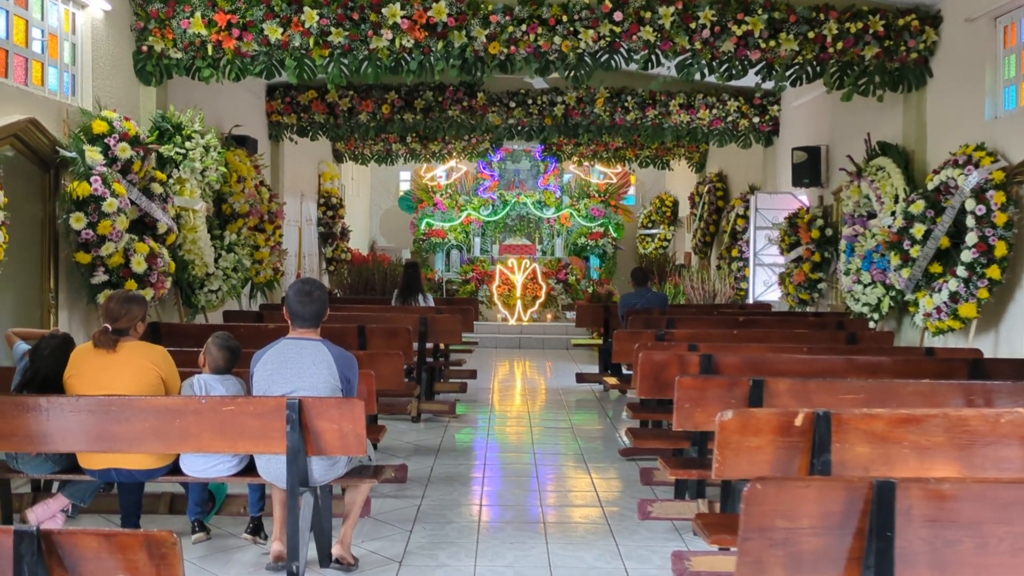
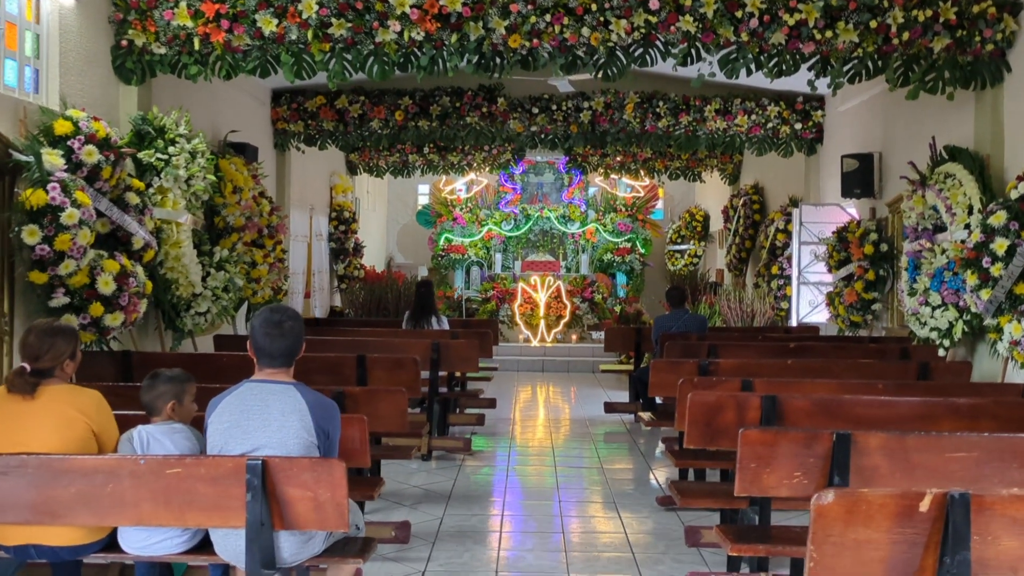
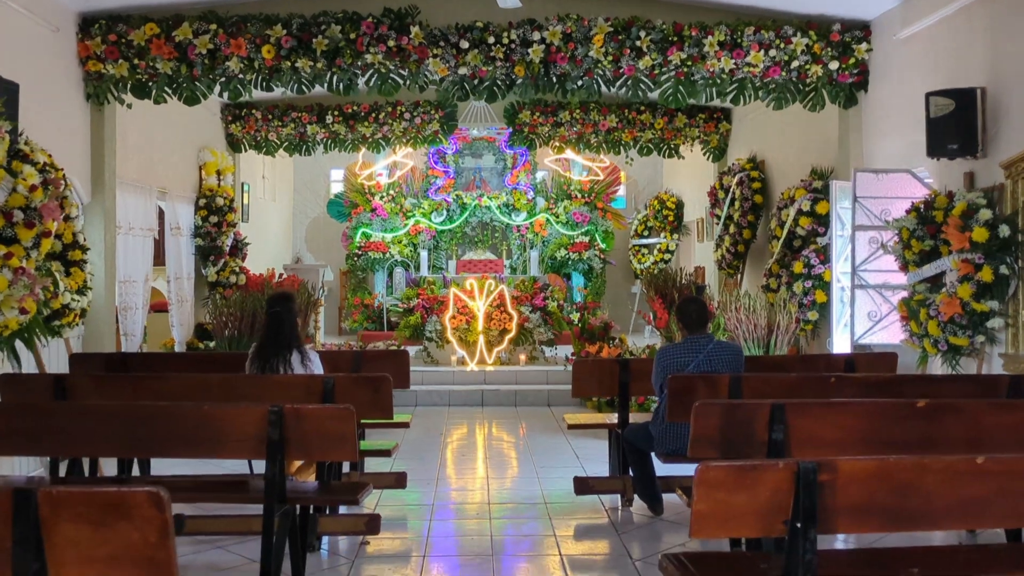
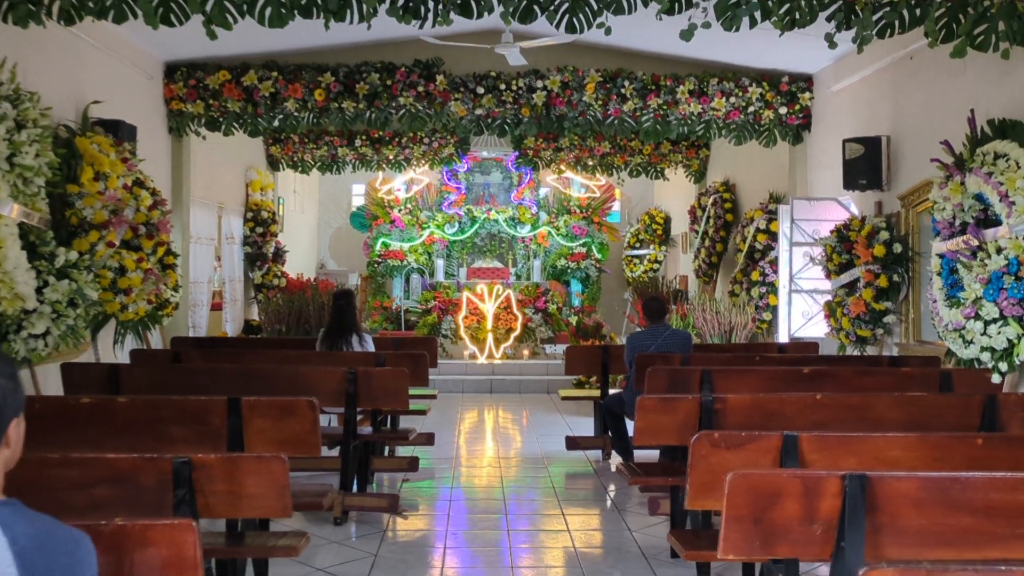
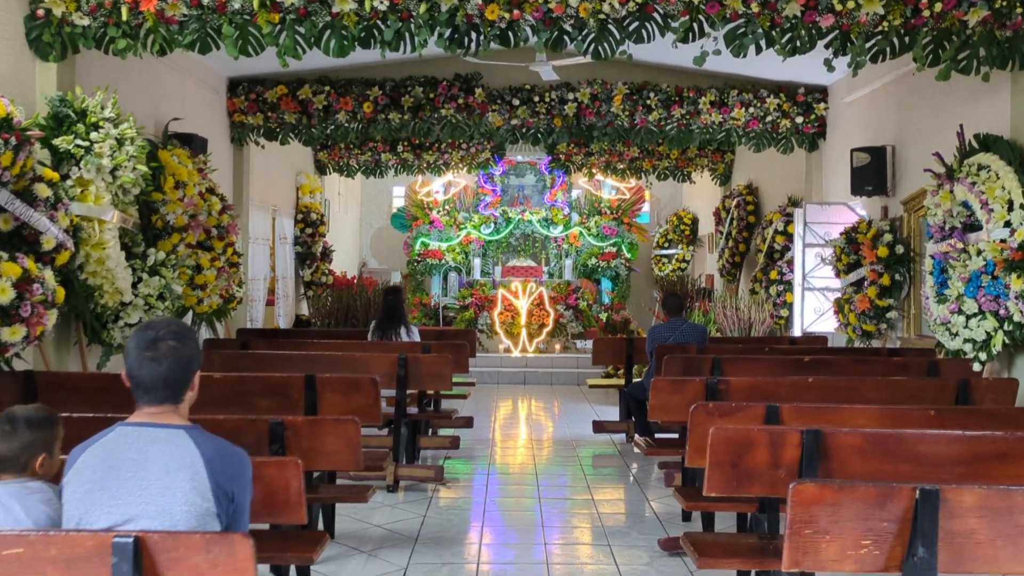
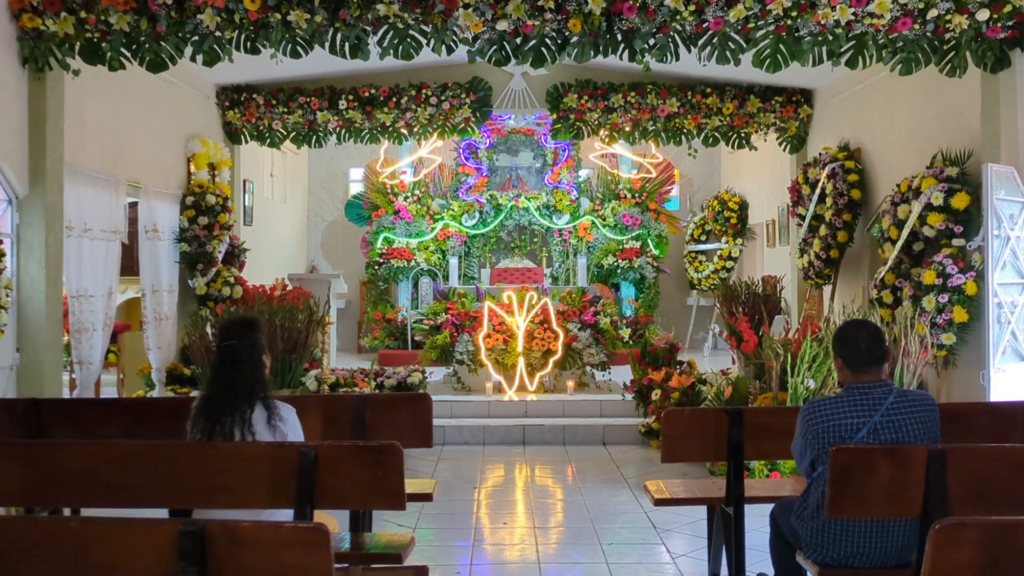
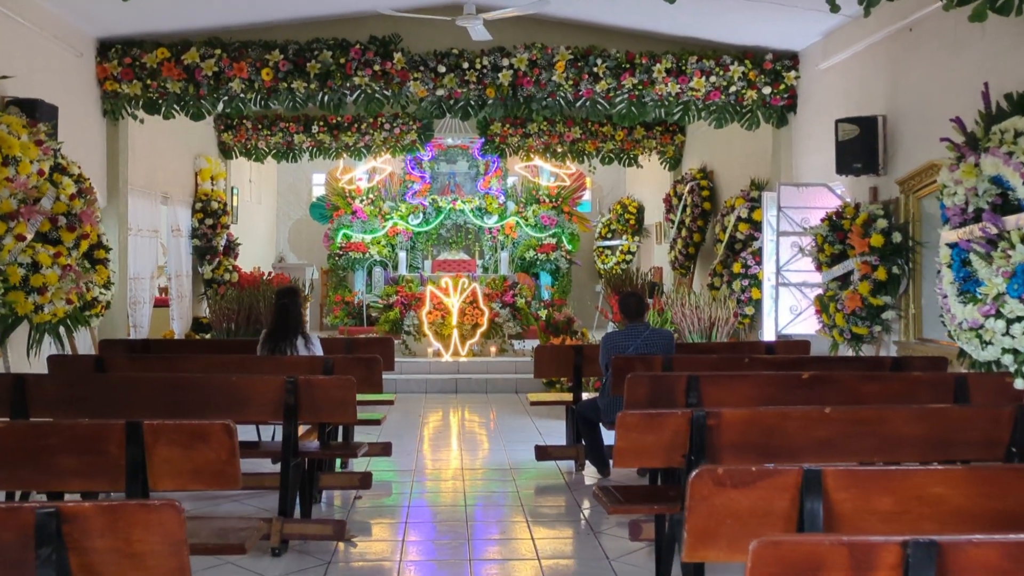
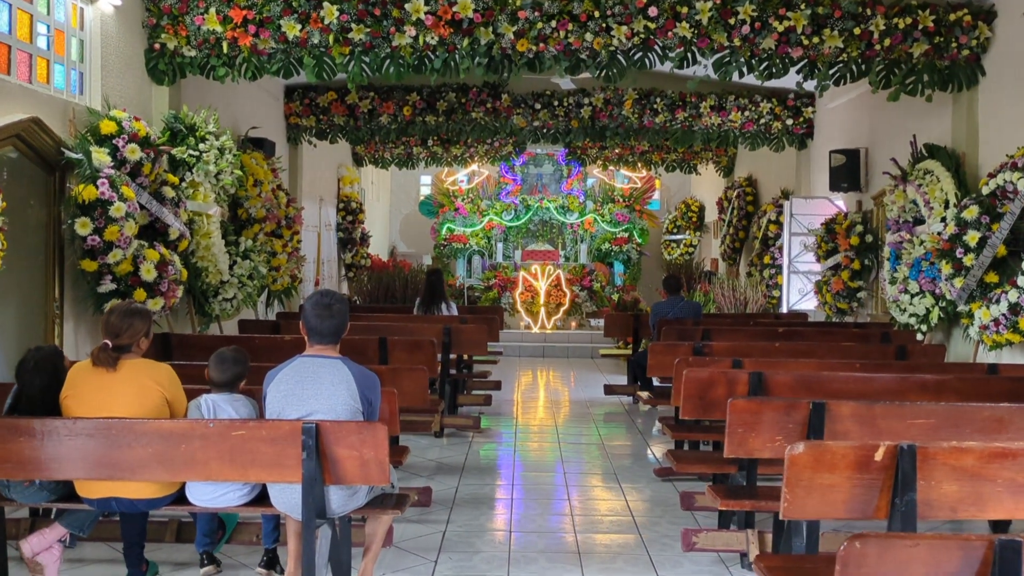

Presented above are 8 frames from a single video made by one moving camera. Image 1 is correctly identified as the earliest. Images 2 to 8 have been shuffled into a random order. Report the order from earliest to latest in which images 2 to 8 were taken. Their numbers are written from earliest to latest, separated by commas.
8, 2, 5, 4, 7, 3, 6
